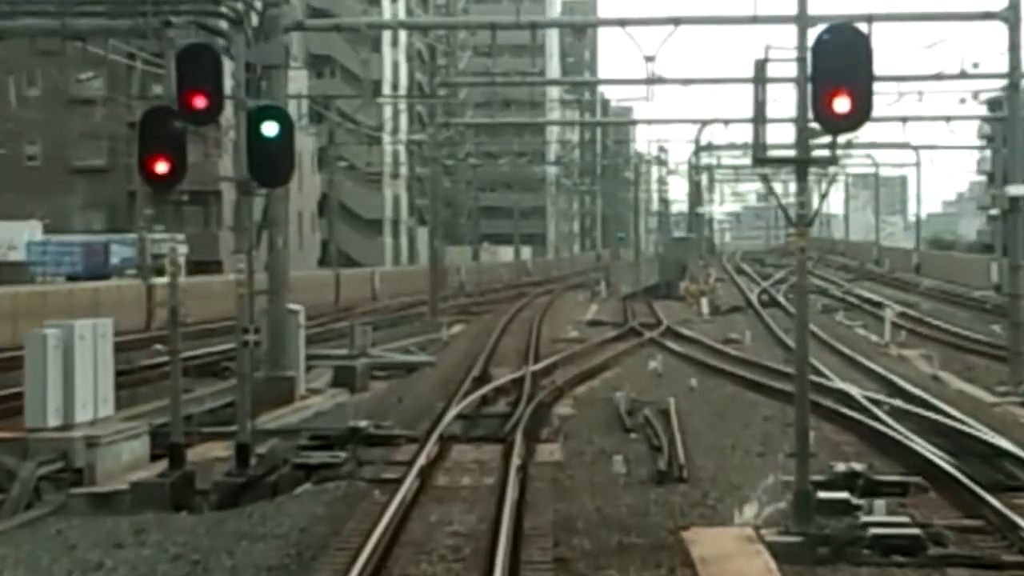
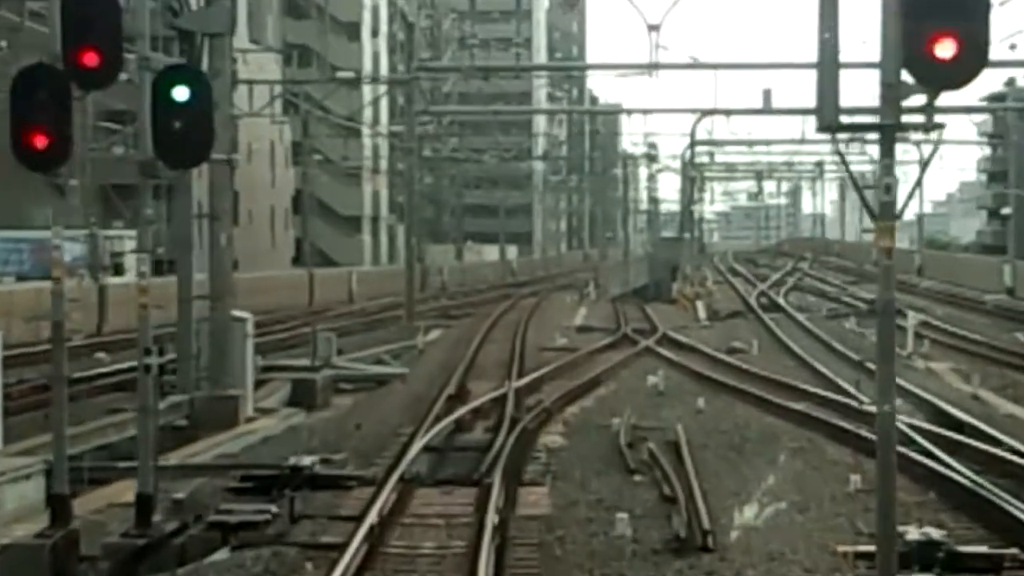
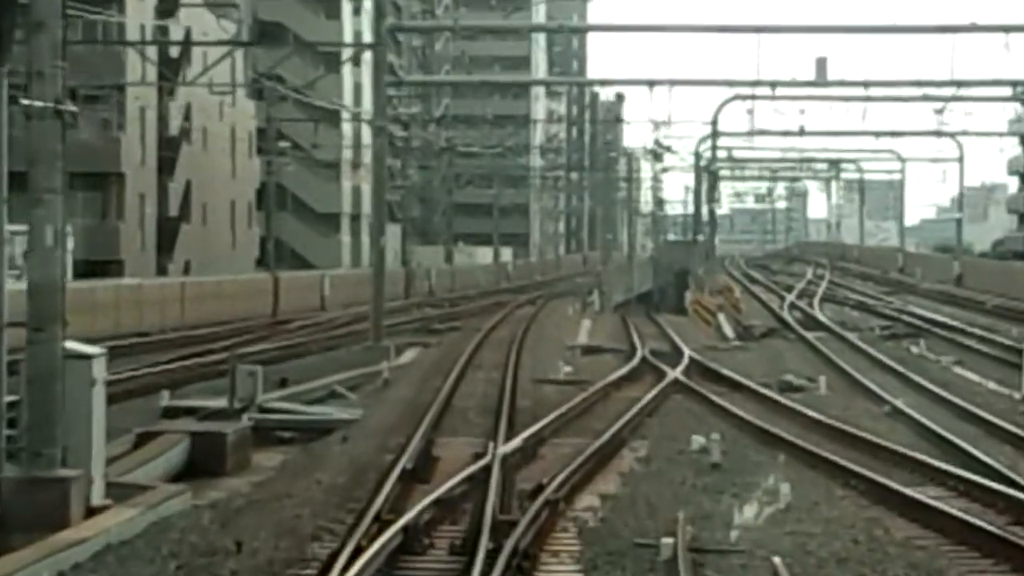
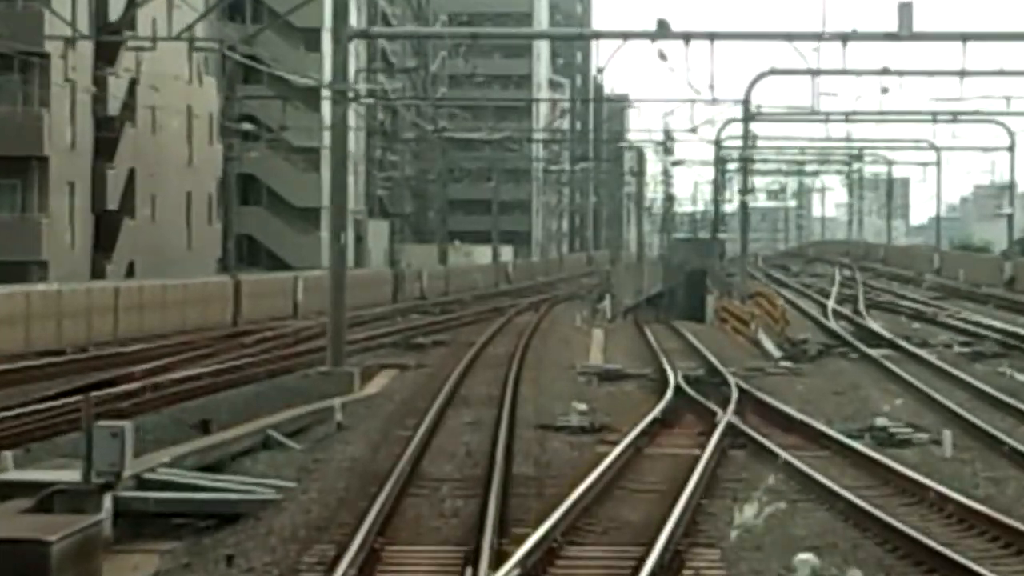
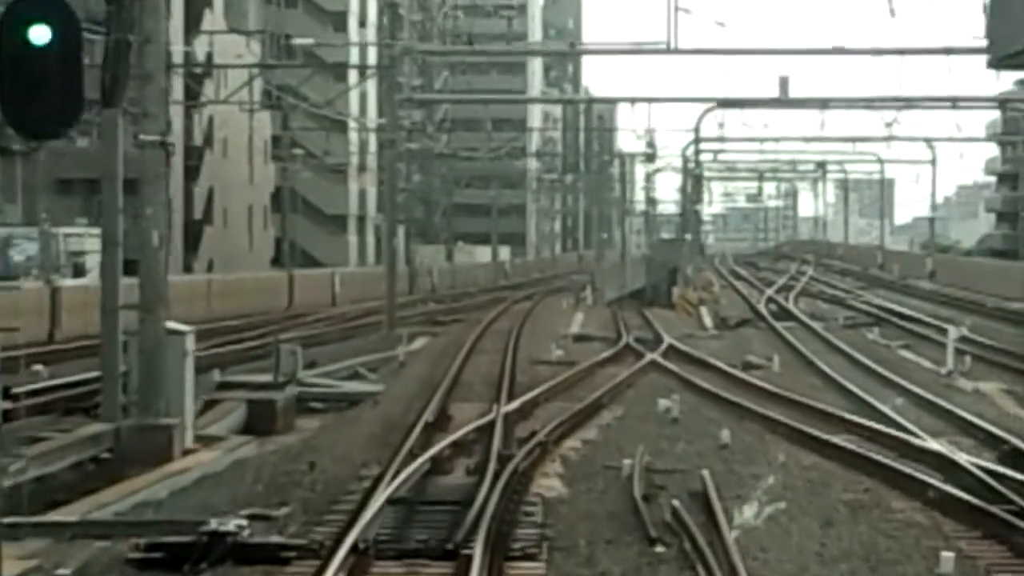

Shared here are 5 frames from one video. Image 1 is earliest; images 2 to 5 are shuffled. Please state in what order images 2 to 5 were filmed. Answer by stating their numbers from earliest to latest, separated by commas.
2, 5, 3, 4
